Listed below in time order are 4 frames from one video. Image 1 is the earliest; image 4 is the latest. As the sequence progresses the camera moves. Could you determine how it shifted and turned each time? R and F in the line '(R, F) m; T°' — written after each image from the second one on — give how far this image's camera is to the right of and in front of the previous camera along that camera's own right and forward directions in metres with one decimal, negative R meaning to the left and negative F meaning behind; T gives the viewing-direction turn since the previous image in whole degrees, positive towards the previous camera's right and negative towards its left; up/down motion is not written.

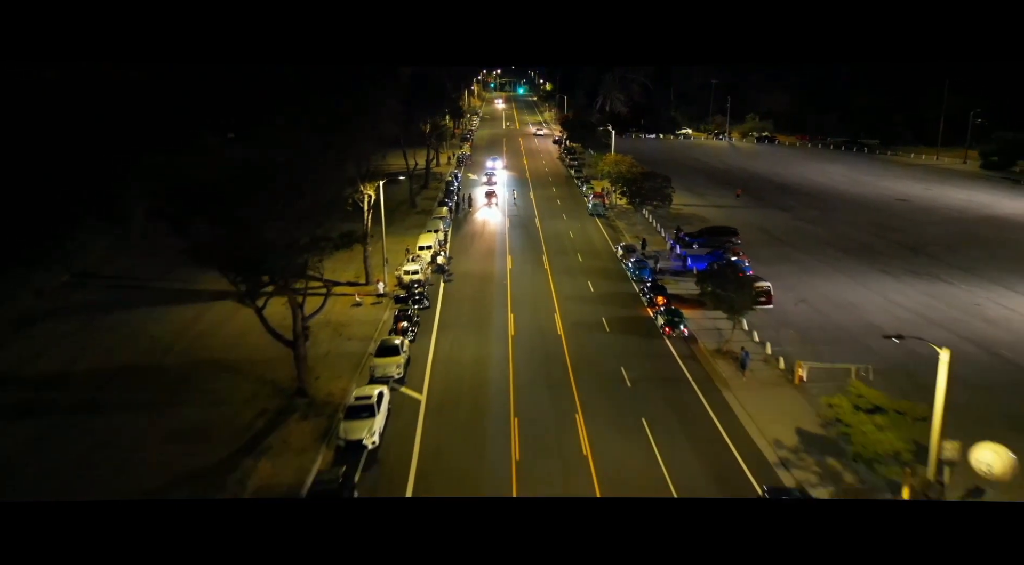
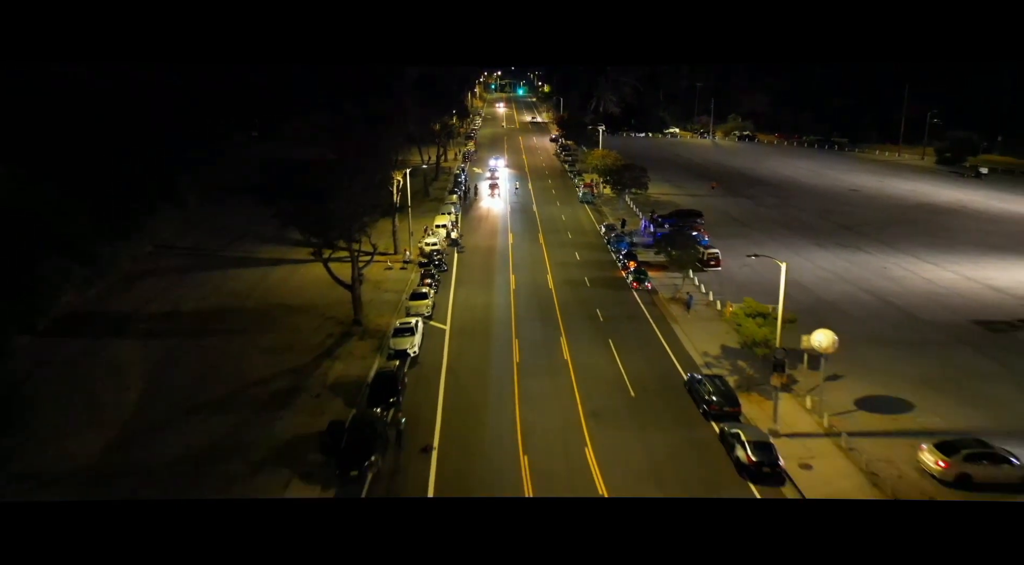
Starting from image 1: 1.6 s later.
(-0.1, -6.5) m; 0°
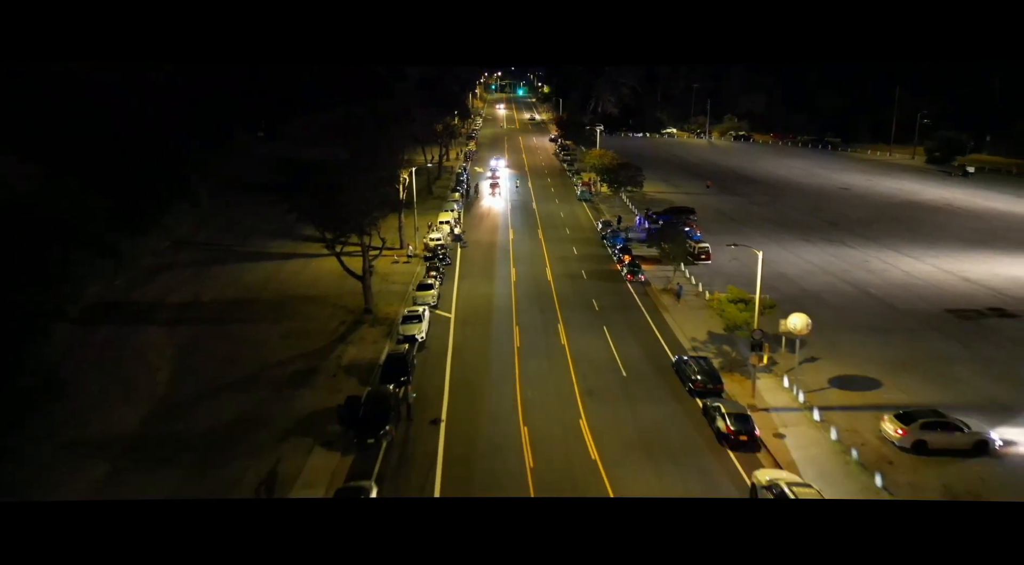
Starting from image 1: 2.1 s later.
(0.0, -1.7) m; 0°
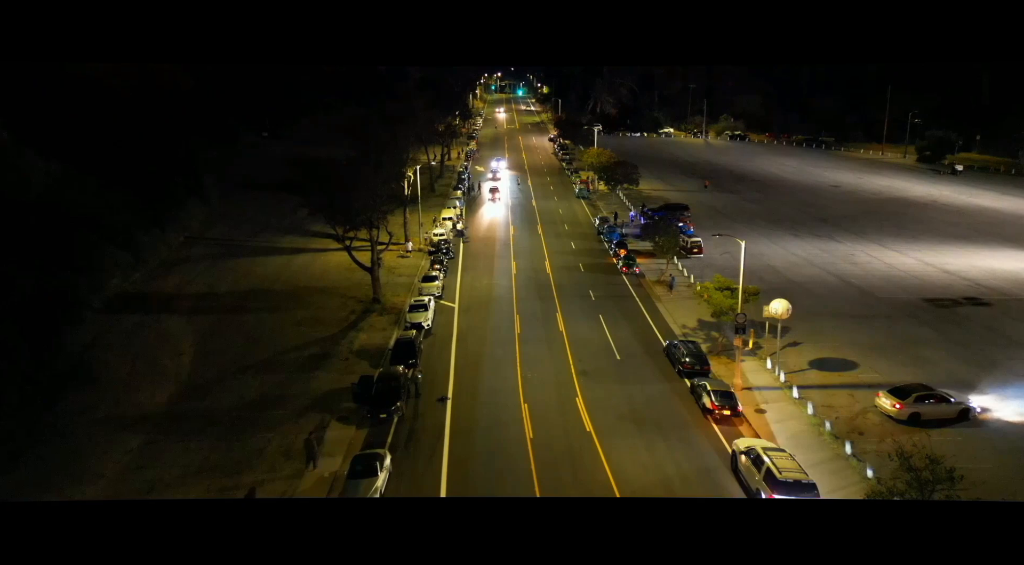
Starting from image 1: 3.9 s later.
(0.0, -1.5) m; 0°
